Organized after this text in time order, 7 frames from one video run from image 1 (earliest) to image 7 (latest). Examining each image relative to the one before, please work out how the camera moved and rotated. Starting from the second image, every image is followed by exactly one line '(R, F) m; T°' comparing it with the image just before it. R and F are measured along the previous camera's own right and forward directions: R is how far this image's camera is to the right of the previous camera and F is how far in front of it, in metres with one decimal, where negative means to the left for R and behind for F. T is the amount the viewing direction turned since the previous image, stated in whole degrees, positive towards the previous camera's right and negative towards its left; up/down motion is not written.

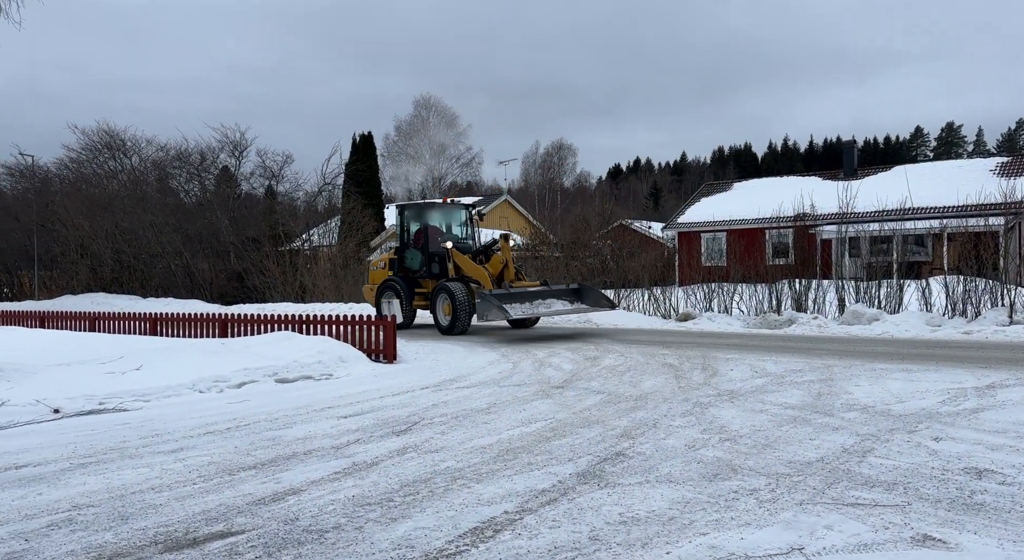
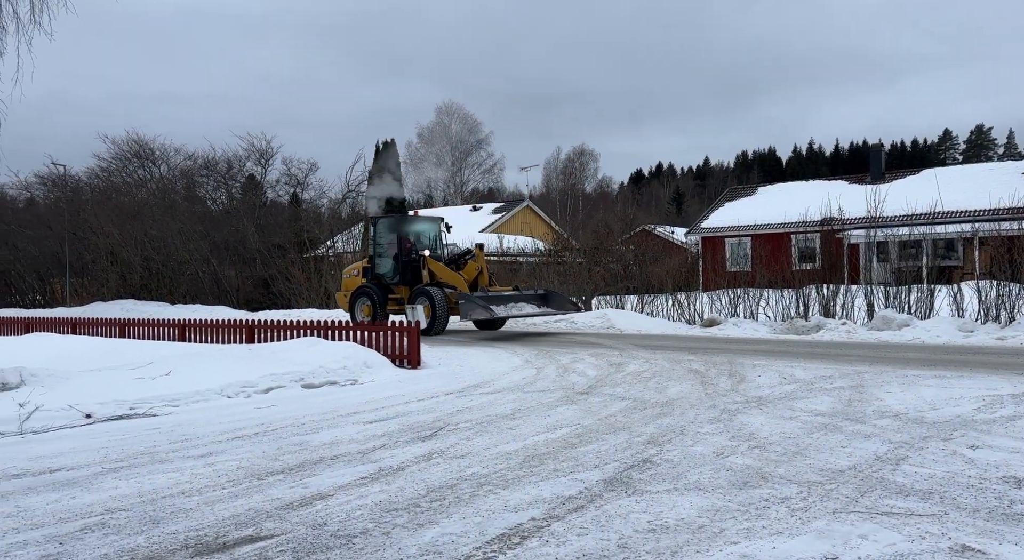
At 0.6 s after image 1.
(0.0, 0.0) m; -1°
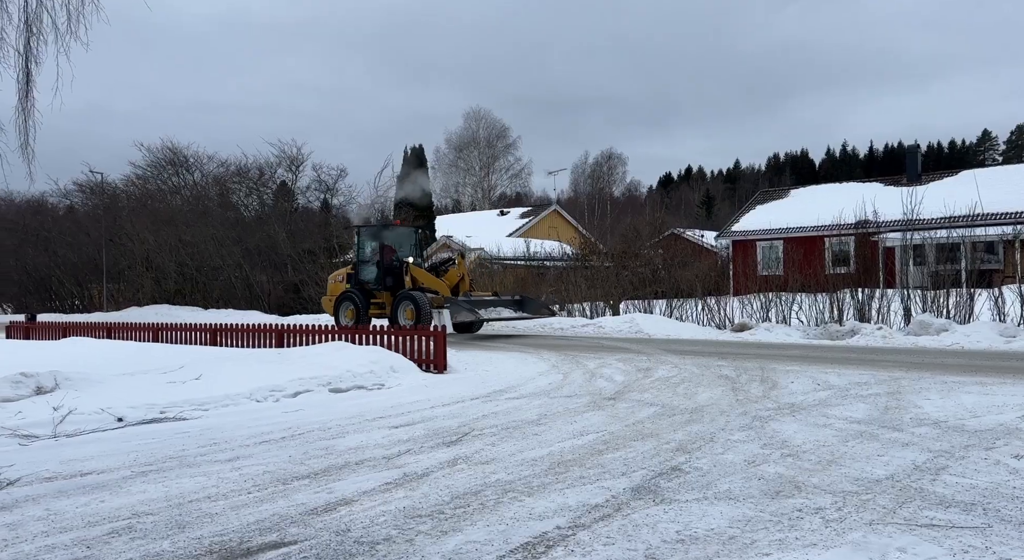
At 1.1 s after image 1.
(0.0, +0.1) m; -2°
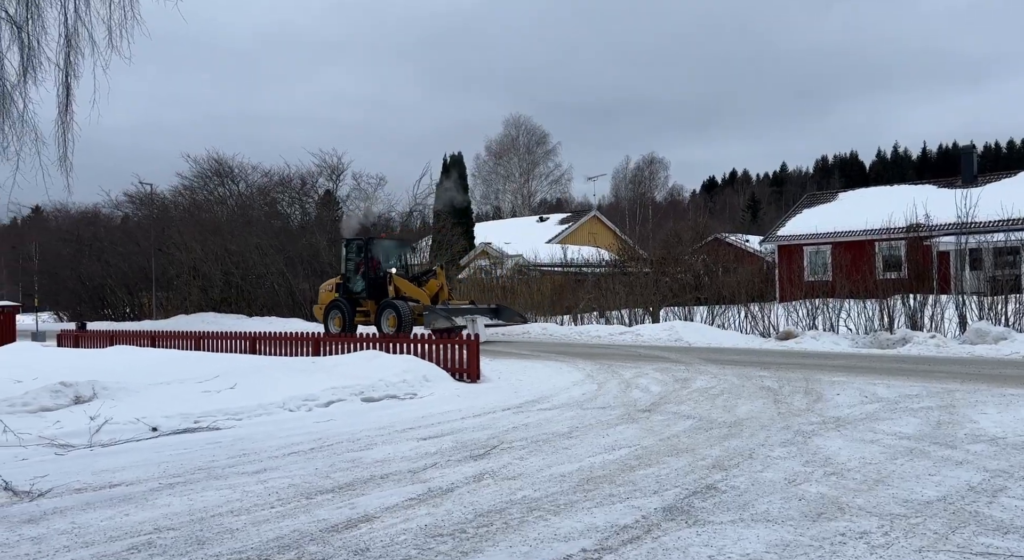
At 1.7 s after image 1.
(+0.2, +0.3) m; -3°
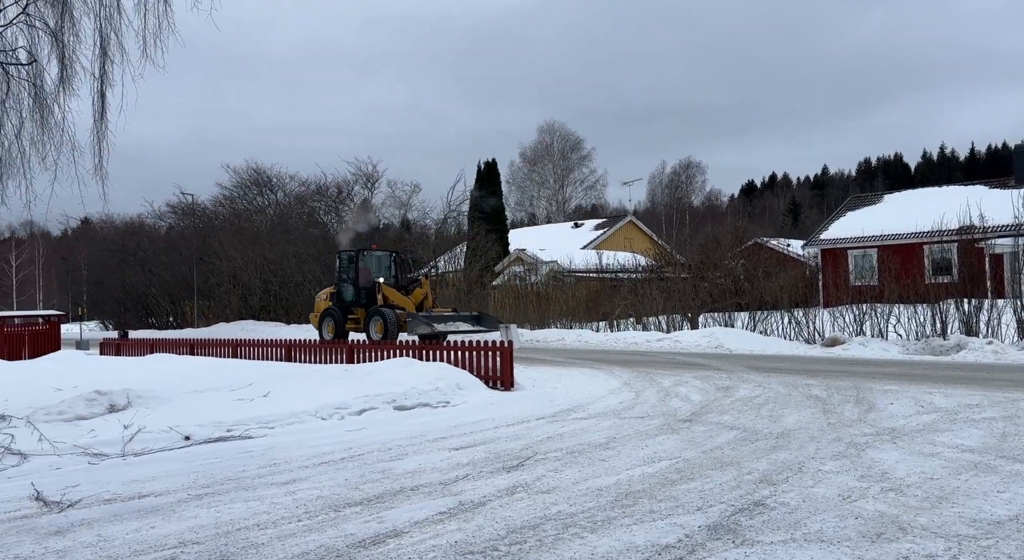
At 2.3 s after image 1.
(0.0, +0.3) m; -2°
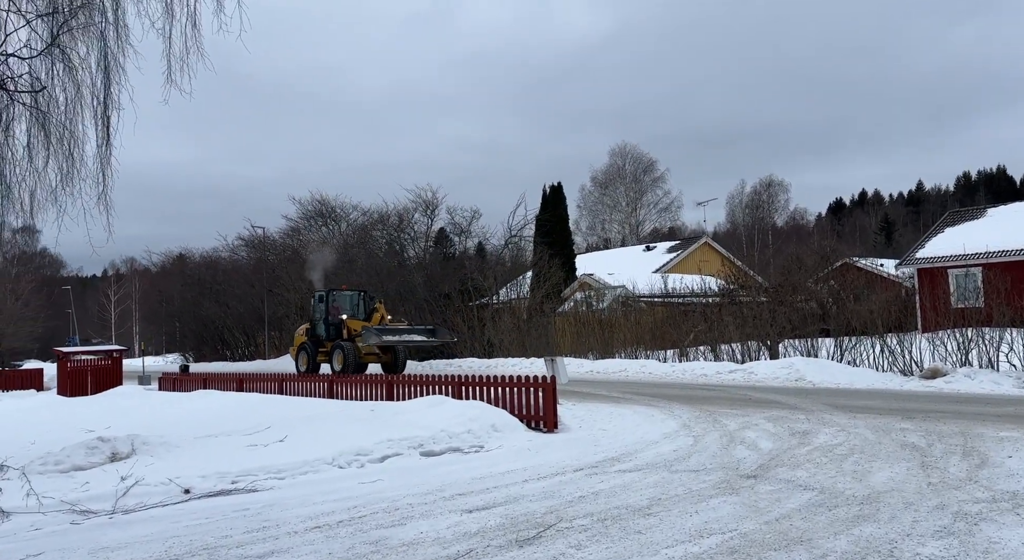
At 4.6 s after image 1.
(+0.5, +1.3) m; -5°
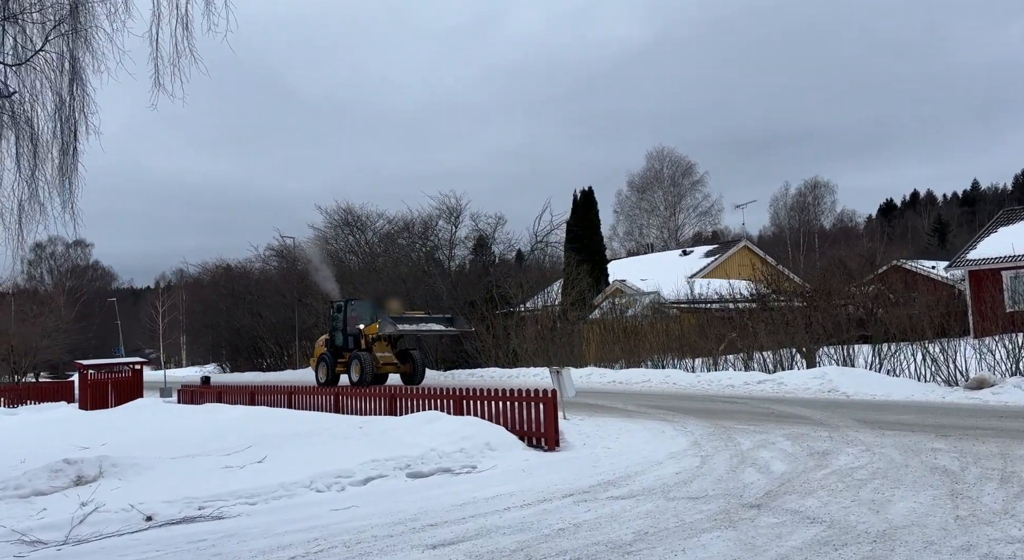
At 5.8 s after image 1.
(+0.6, +0.8) m; -3°
